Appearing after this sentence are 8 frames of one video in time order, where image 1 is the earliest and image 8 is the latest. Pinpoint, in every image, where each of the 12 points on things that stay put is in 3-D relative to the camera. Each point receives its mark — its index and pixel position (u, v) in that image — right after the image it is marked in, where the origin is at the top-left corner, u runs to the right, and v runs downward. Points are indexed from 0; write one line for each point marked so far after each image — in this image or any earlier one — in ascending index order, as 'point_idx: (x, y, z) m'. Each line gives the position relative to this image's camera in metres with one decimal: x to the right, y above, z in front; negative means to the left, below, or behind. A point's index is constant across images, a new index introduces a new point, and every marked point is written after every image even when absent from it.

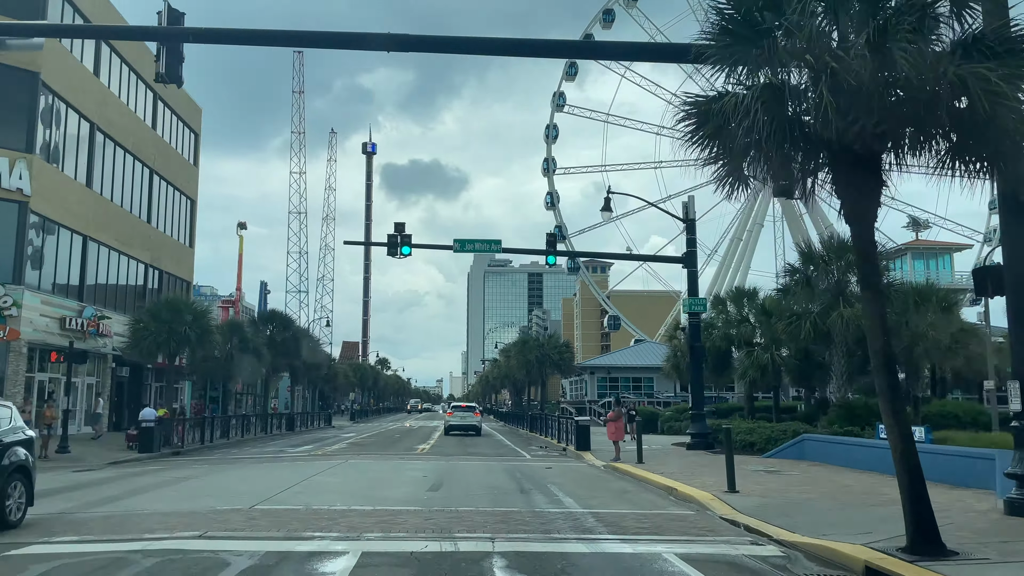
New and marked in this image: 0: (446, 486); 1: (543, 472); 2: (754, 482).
0: (-1.2, -3.8, +15.5) m
1: (+0.8, -4.4, +19.7) m
2: (+4.7, -3.8, +15.8) m
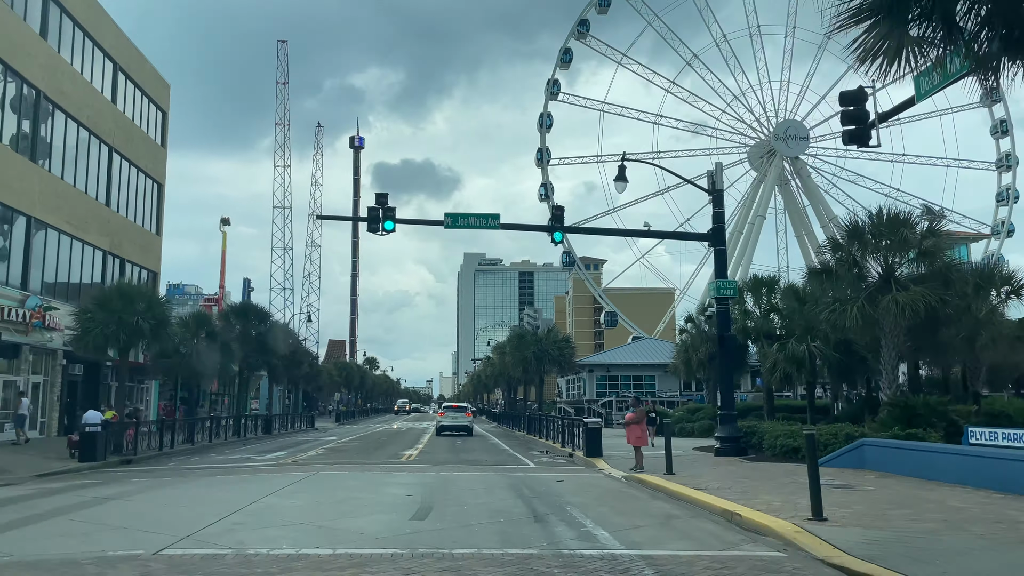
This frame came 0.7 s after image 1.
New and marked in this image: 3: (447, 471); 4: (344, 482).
0: (-1.1, -3.3, +12.0) m
1: (+0.8, -3.9, +16.2) m
2: (+4.9, -3.3, +12.3) m
3: (-1.6, -4.4, +19.4) m
4: (-3.5, -4.0, +16.7) m
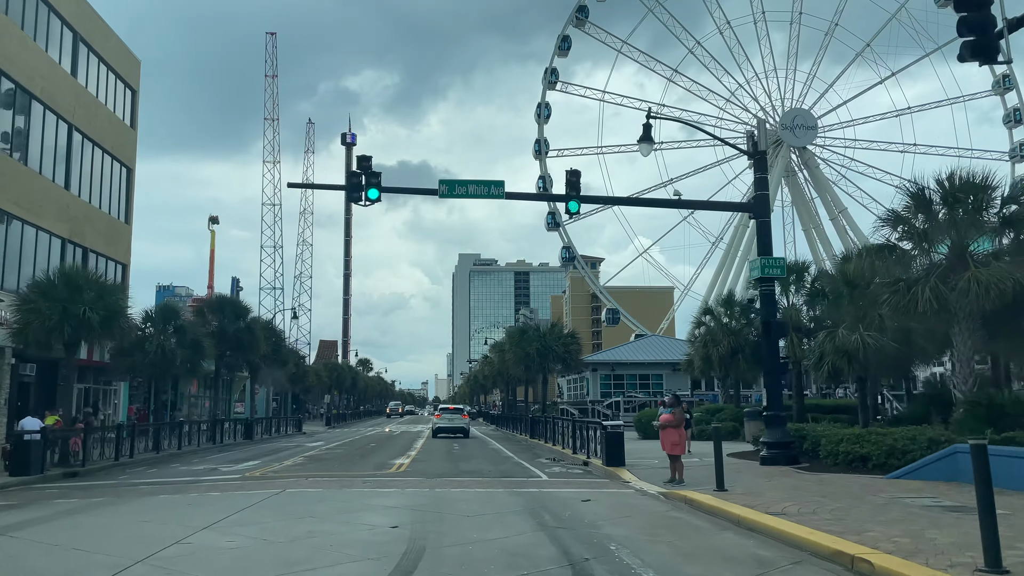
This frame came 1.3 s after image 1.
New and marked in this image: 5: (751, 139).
0: (-0.9, -2.8, +8.6) m
1: (+1.1, -3.4, +12.8) m
2: (+5.1, -2.8, +9.0) m
3: (-1.4, -3.9, +16.0) m
4: (-3.3, -3.6, +13.3) m
5: (+5.8, +3.6, +19.7) m
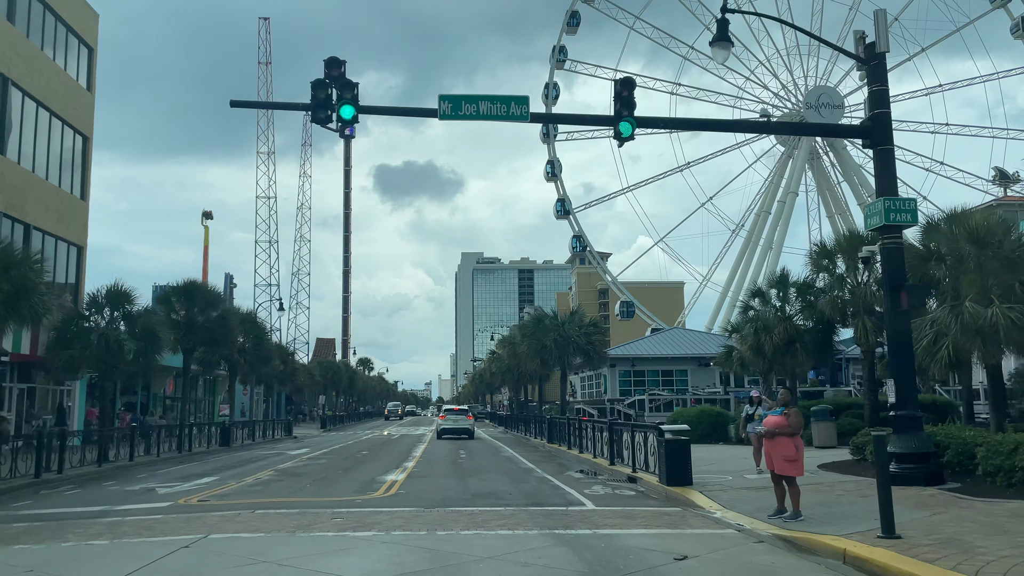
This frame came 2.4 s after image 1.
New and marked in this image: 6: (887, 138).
0: (-0.4, -2.0, +3.5) m
1: (+1.6, -2.7, +7.6) m
2: (+5.6, -2.0, +3.8) m
3: (-0.9, -3.2, +10.9) m
4: (-2.8, -2.8, +8.2) m
5: (+6.3, +4.4, +14.6) m
6: (+6.5, +2.6, +14.1) m
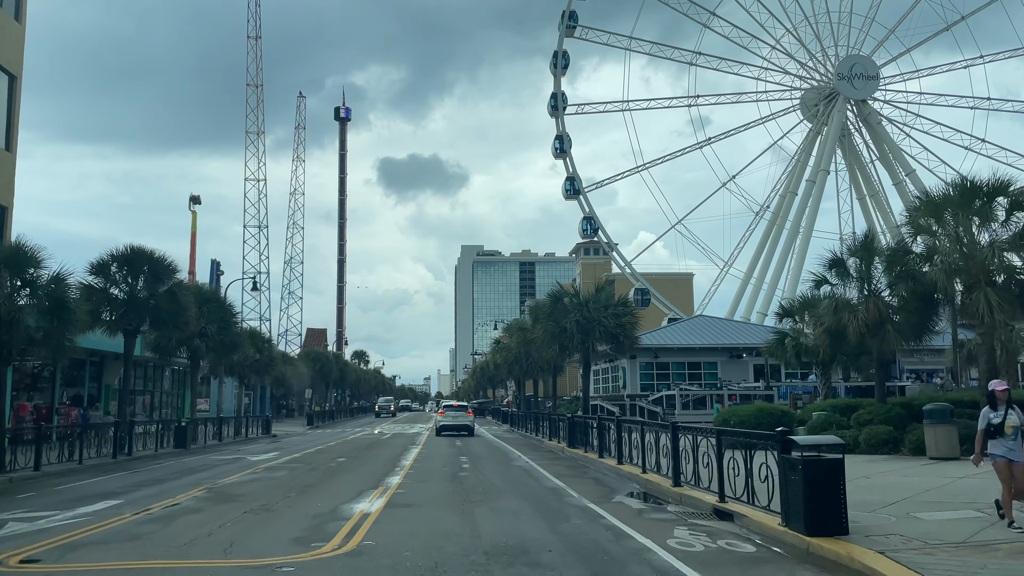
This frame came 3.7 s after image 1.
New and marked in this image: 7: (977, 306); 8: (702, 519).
0: (+0.1, -1.2, -2.4) m
1: (+2.0, -1.8, +1.8) m
2: (+6.0, -1.1, -2.0) m
3: (-0.4, -2.3, +5.1) m
4: (-2.3, -1.9, +2.4) m
5: (+6.8, +5.3, +8.7) m
6: (+7.0, +3.5, +8.3) m
7: (+11.5, -0.4, +19.9) m
8: (+2.7, -3.2, +11.2) m
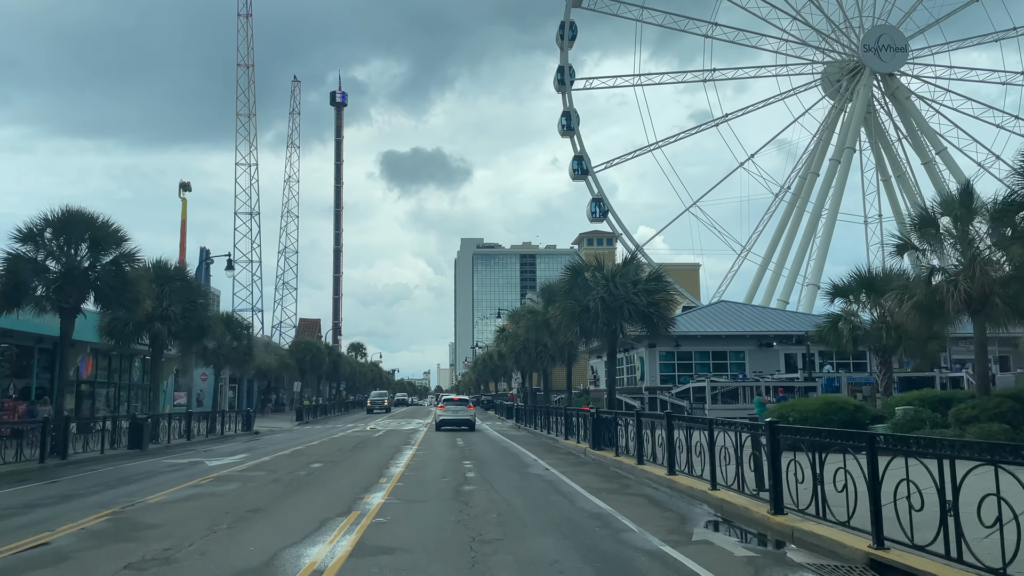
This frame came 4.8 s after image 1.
0: (+0.4, -0.6, -6.8) m
1: (+2.4, -1.2, -2.6) m
2: (+6.4, -0.5, -6.4) m
3: (-0.1, -1.6, +0.7) m
4: (-2.0, -1.3, -2.0) m
5: (+7.1, +6.0, +4.3) m
6: (+7.3, +4.2, +3.9) m
7: (+11.8, +0.3, +15.5) m
8: (+3.0, -2.5, +6.9) m
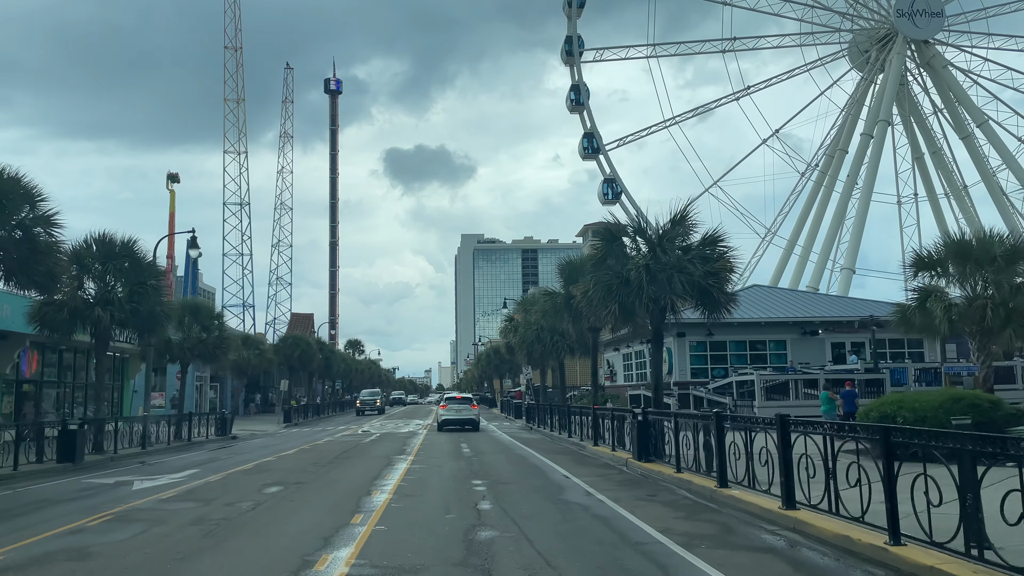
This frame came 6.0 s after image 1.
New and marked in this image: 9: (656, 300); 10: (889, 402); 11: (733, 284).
0: (+0.8, 0.0, -11.7) m
1: (+2.8, -0.5, -7.5) m
2: (+6.8, +0.2, -11.3) m
3: (+0.4, -1.0, -4.2) m
4: (-1.6, -0.7, -6.9) m
5: (+7.5, +6.7, -0.7) m
6: (+7.7, +4.9, -1.1) m
7: (+12.2, +1.2, +10.6) m
8: (+3.4, -1.8, +2.0) m
9: (+3.2, -0.3, +18.3) m
10: (+7.8, -2.4, +16.7) m
11: (+5.0, +0.2, +18.8) m
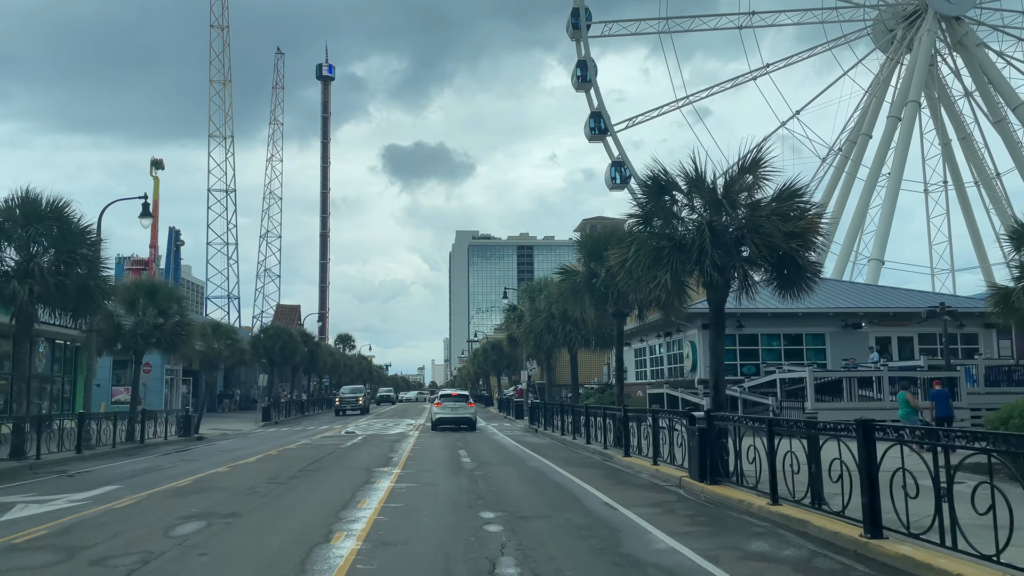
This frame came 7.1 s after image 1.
0: (+1.4, +0.6, -16.0) m
1: (+3.3, 0.0, -11.8) m
2: (+7.3, +0.7, -15.6) m
3: (+0.8, -0.4, -8.5) m
4: (-1.1, -0.1, -11.2) m
5: (+8.0, +7.2, -4.9) m
6: (+8.2, +5.4, -5.3) m
7: (+12.6, +1.6, +6.4) m
8: (+3.9, -1.2, -2.3) m
9: (+3.5, +0.3, +14.1) m
10: (+8.1, -1.9, +12.4) m
11: (+5.4, +0.7, +14.6) m
